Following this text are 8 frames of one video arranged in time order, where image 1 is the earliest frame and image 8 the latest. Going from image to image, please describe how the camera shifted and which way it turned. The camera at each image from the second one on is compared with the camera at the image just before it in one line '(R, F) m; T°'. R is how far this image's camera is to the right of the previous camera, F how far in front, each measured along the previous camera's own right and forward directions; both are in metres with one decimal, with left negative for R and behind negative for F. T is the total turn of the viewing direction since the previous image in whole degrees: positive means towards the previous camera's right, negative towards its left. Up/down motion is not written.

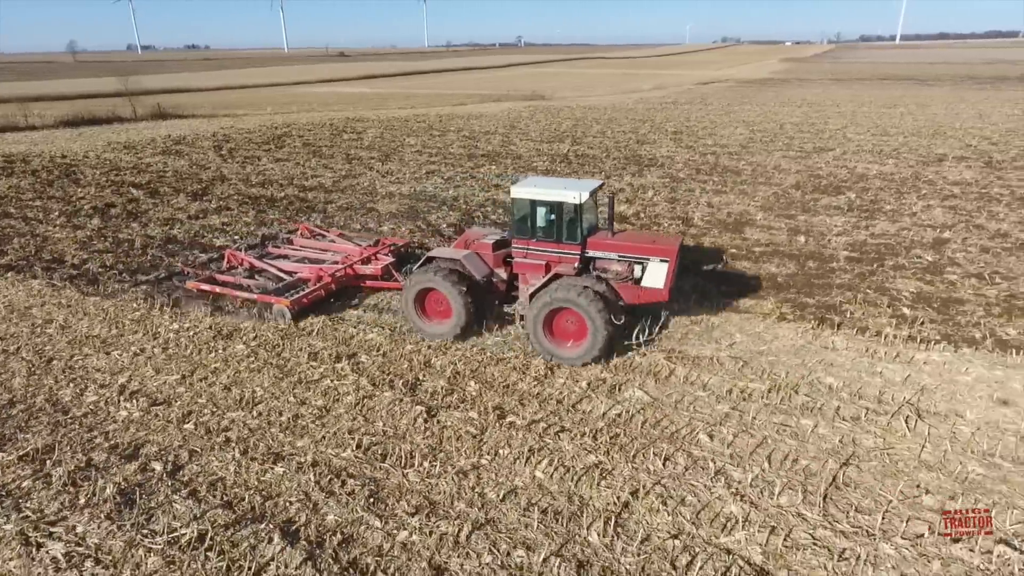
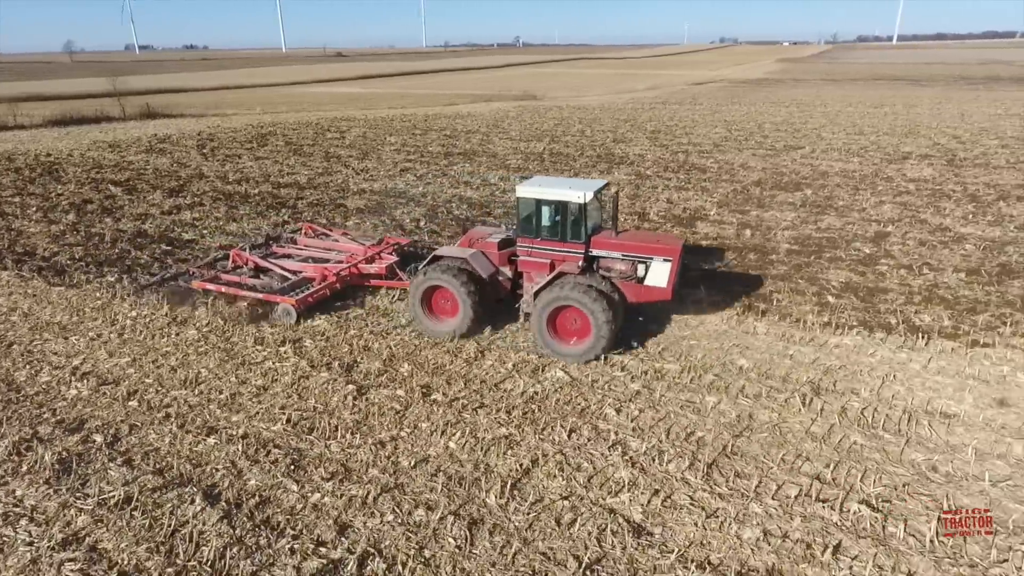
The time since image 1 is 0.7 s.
(+0.6, -0.4) m; 0°
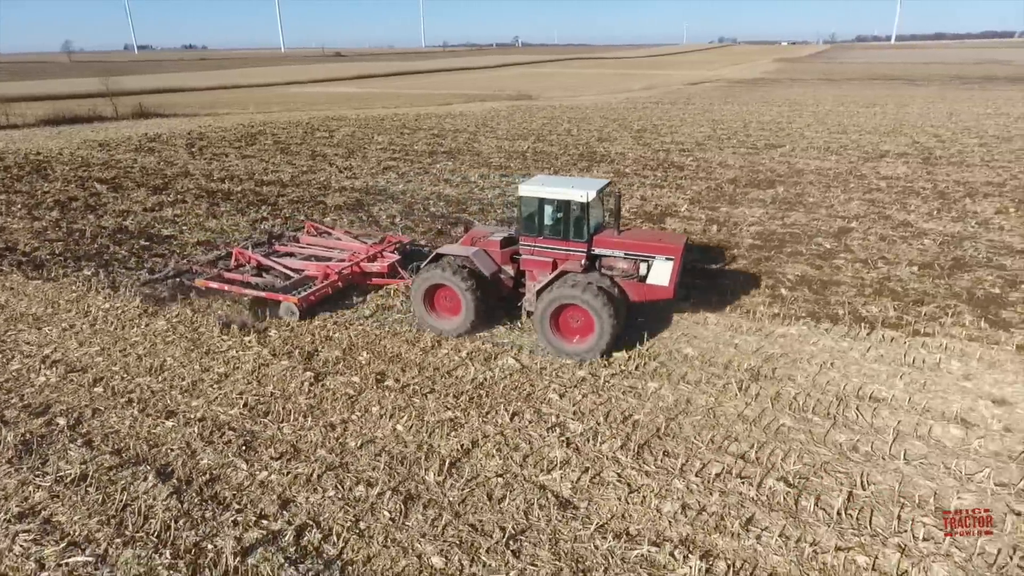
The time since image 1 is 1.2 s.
(+0.4, -0.3) m; 0°
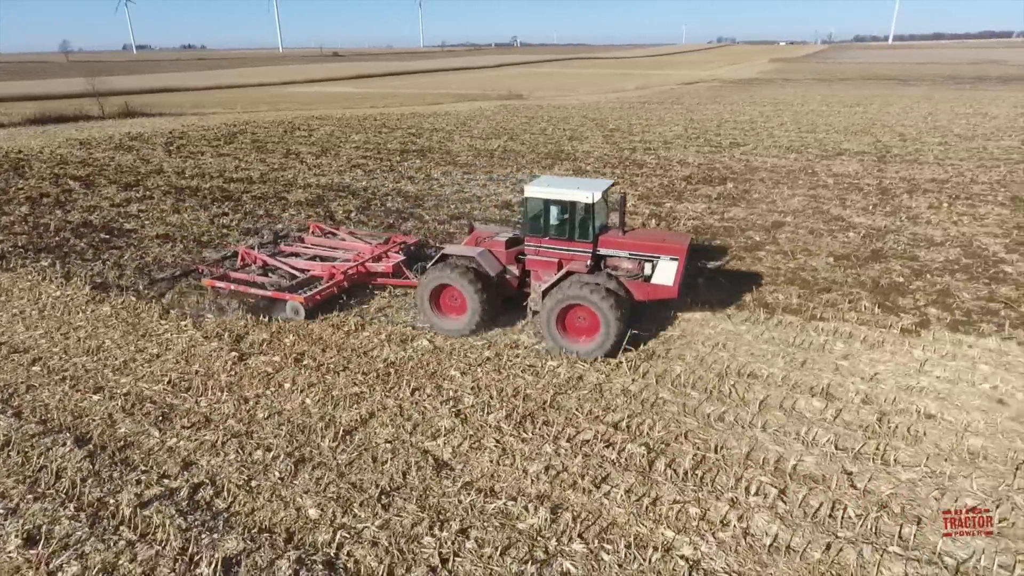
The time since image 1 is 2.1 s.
(+0.8, -0.5) m; 0°
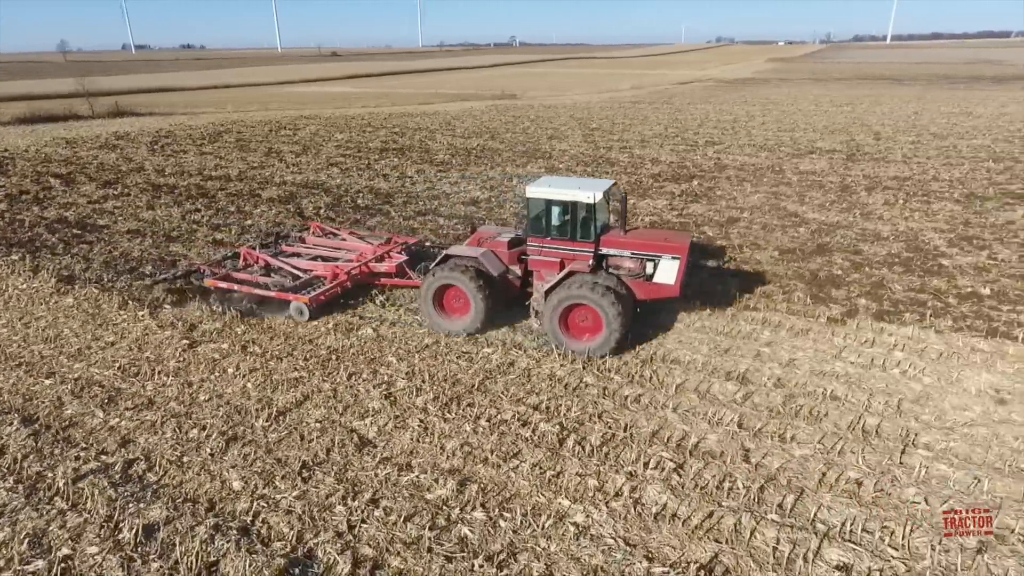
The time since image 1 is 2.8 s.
(+0.6, -0.4) m; 0°
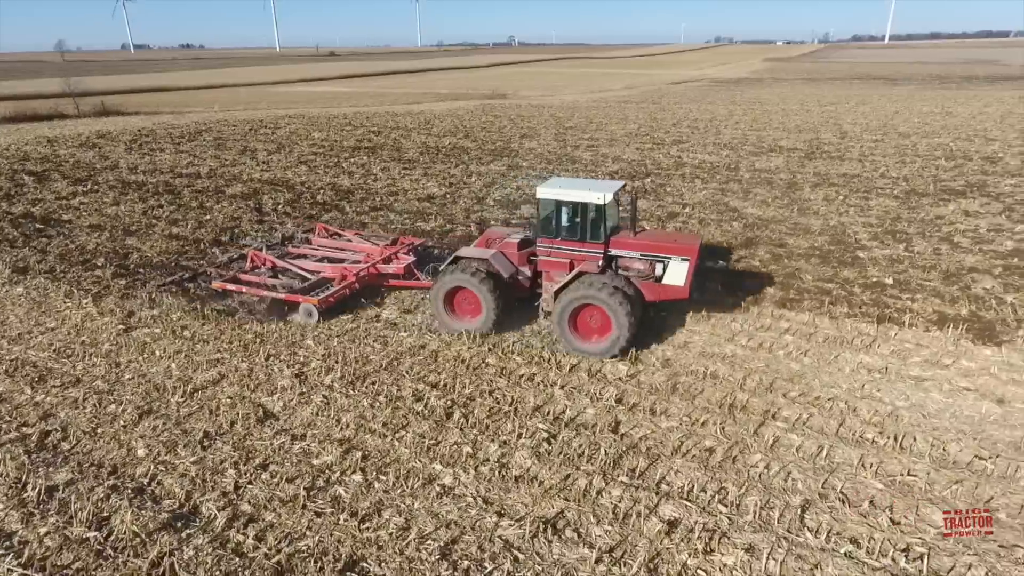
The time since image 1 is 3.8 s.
(+0.8, -0.5) m; 0°
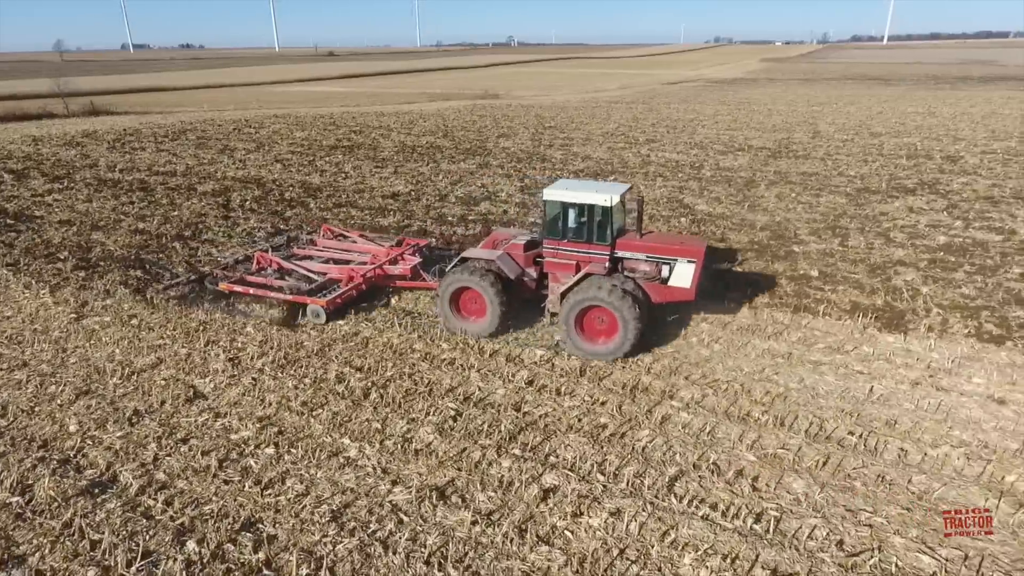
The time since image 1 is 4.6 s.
(+0.7, -0.4) m; 0°
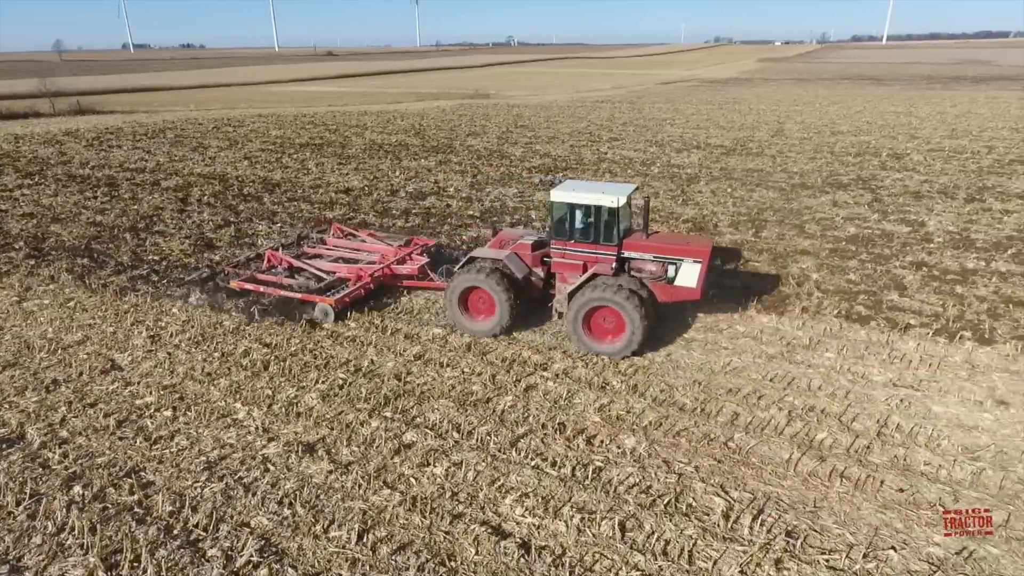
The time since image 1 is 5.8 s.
(+1.0, -0.7) m; 0°
